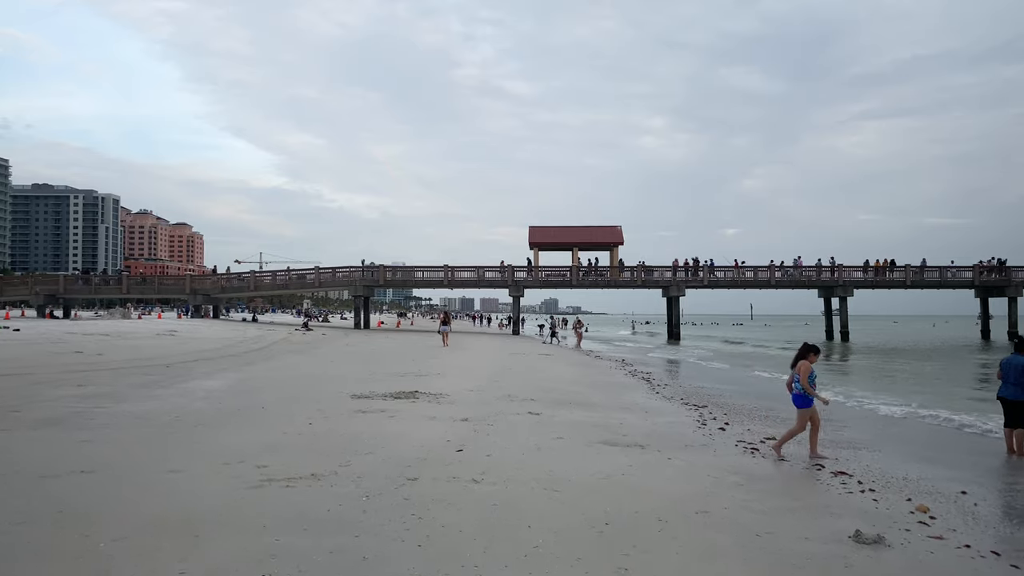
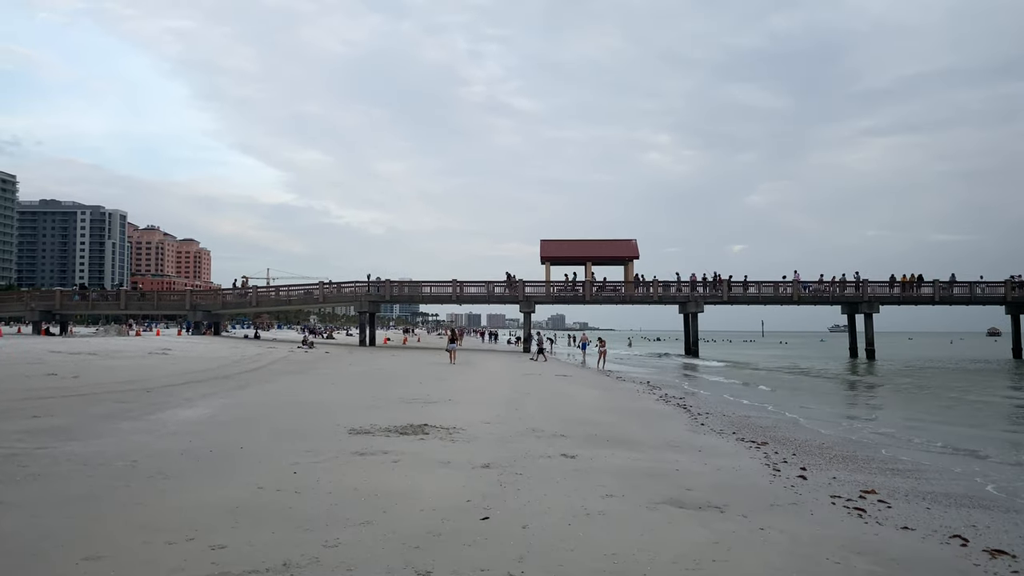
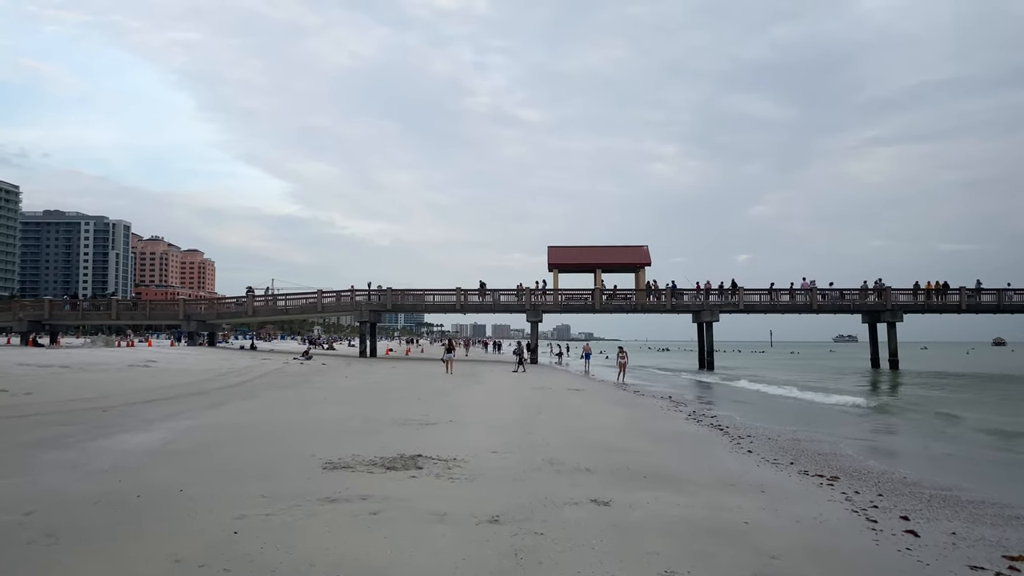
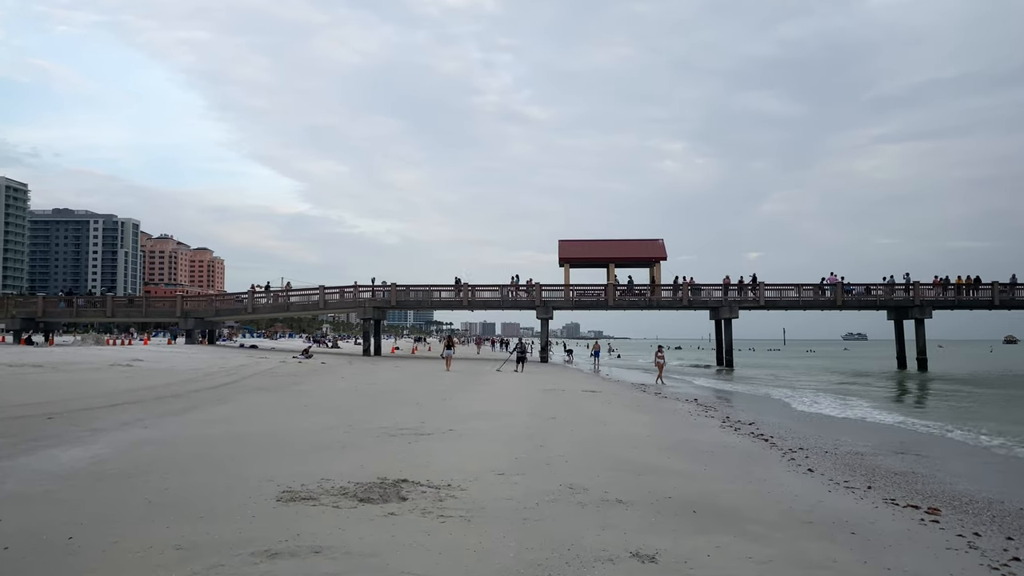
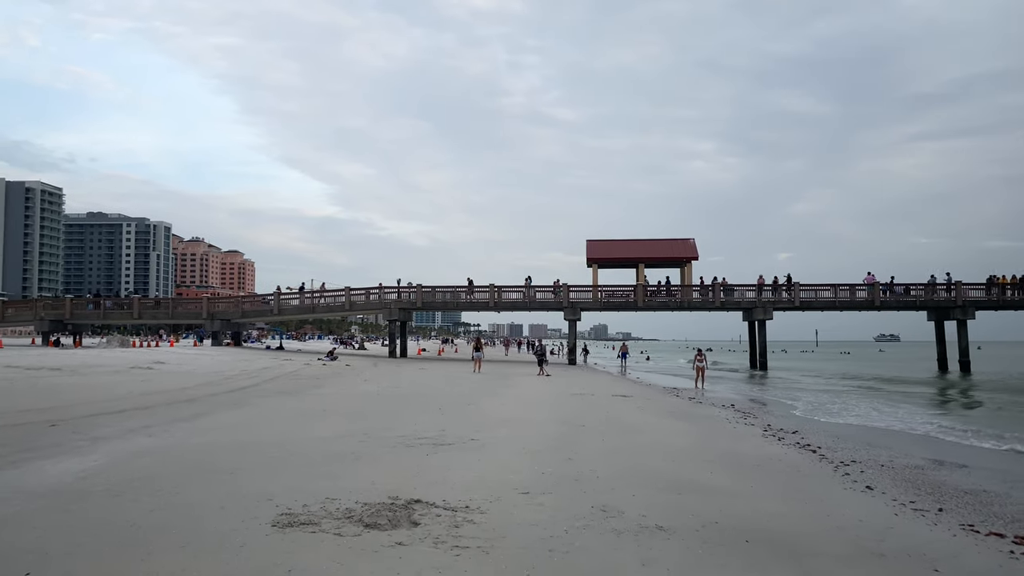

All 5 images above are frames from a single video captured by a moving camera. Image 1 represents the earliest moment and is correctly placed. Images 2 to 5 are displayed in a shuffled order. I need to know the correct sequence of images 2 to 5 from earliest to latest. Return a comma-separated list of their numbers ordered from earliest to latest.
2, 3, 4, 5
